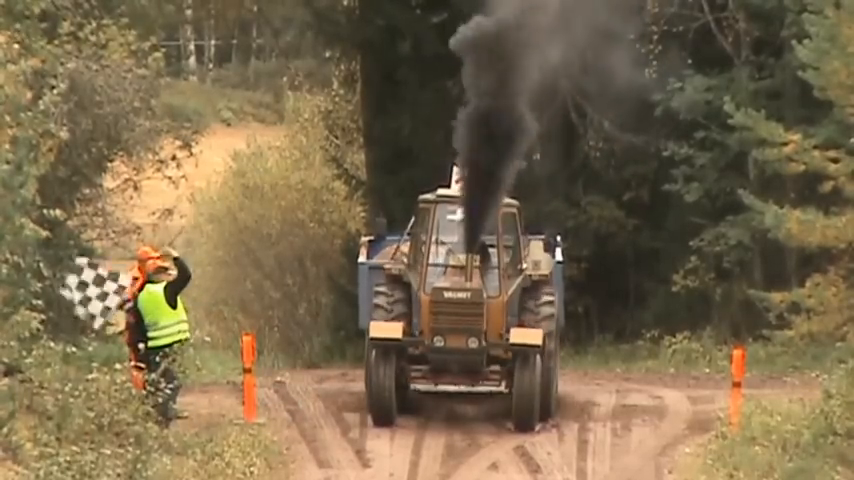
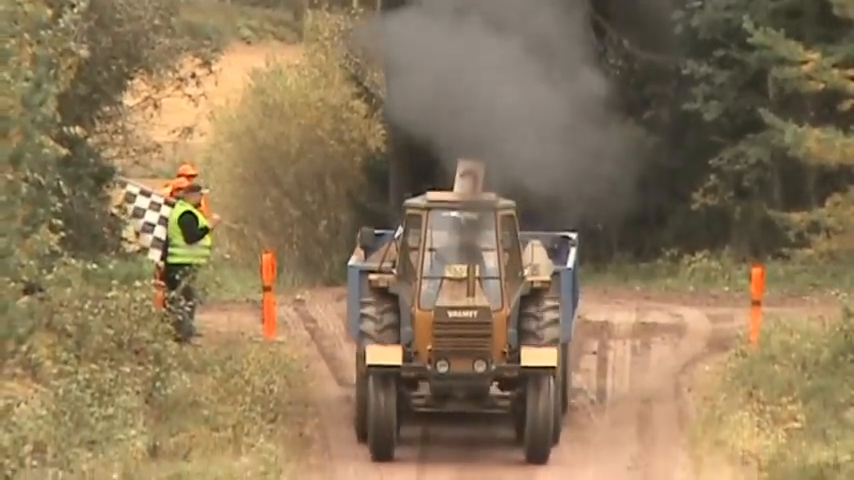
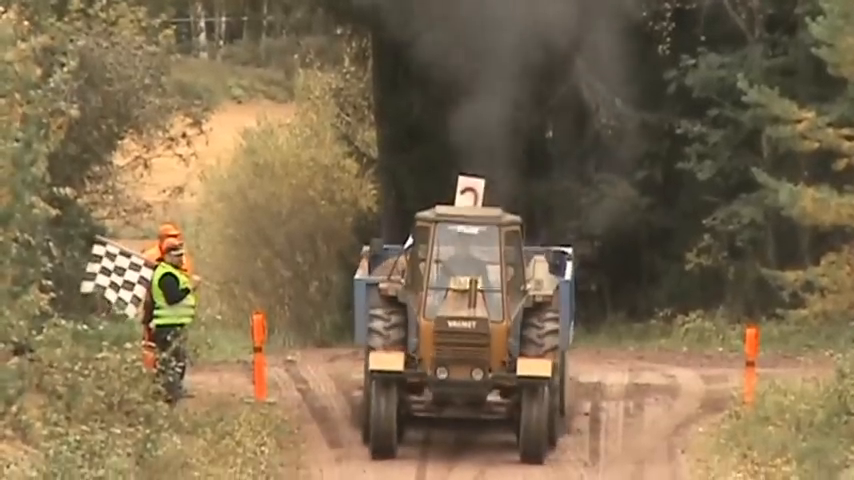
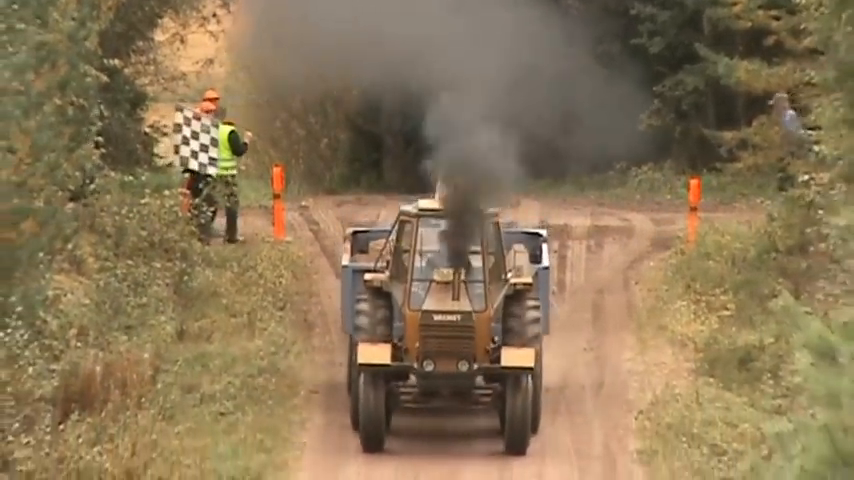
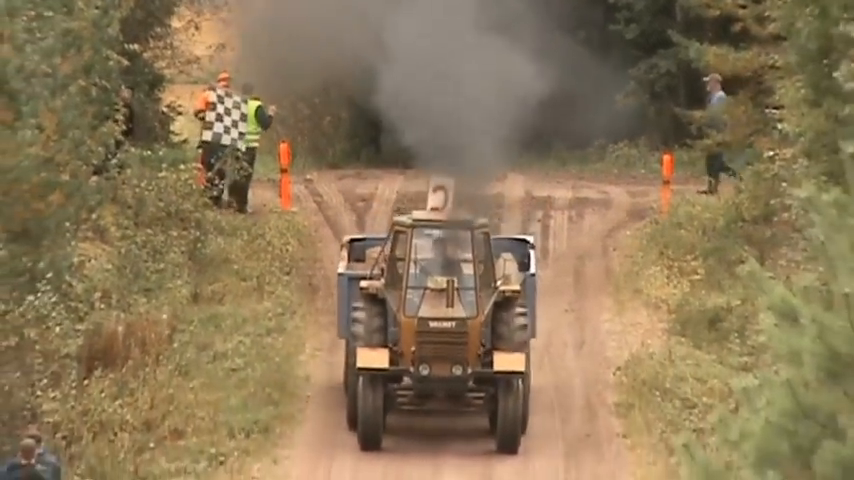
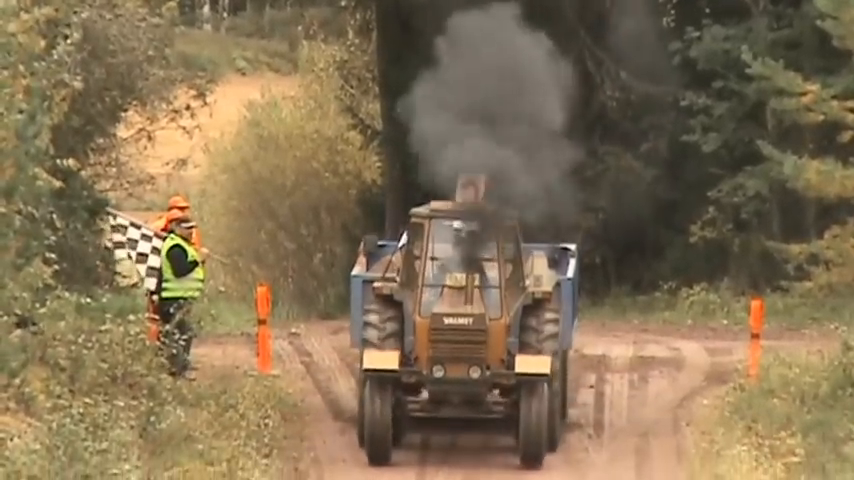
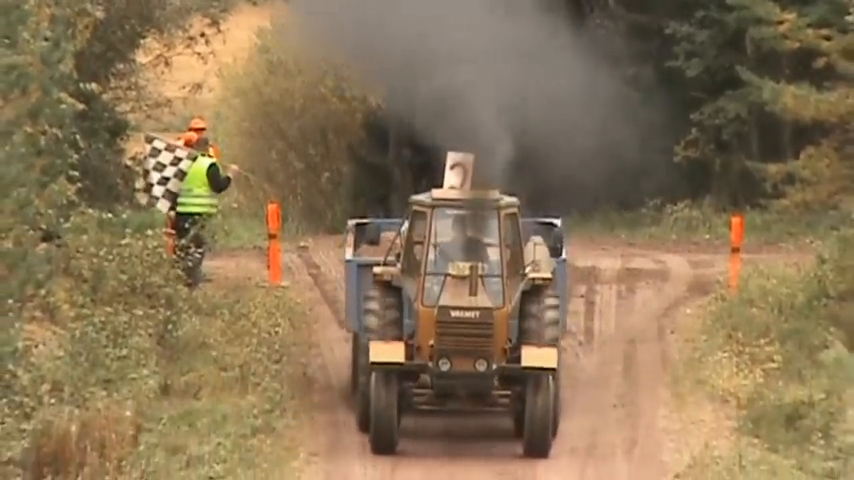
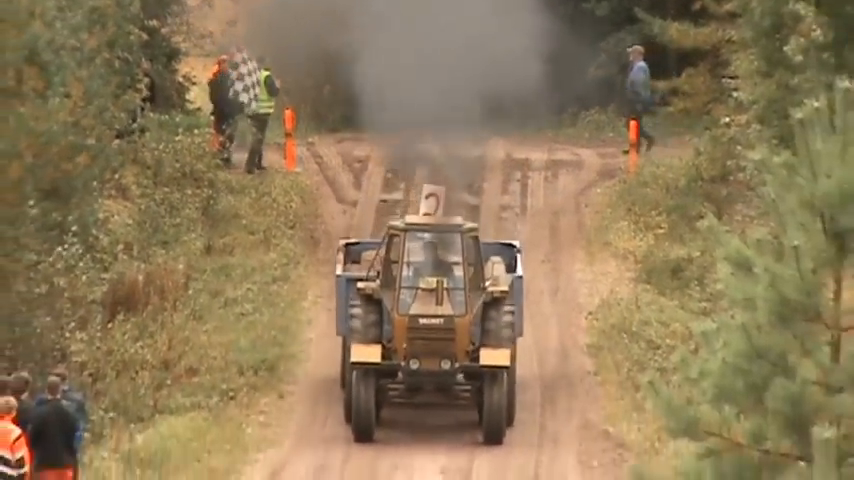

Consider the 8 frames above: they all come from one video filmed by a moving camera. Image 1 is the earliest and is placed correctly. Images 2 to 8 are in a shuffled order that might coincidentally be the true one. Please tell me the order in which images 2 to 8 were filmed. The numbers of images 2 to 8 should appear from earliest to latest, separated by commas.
3, 6, 2, 7, 4, 5, 8
